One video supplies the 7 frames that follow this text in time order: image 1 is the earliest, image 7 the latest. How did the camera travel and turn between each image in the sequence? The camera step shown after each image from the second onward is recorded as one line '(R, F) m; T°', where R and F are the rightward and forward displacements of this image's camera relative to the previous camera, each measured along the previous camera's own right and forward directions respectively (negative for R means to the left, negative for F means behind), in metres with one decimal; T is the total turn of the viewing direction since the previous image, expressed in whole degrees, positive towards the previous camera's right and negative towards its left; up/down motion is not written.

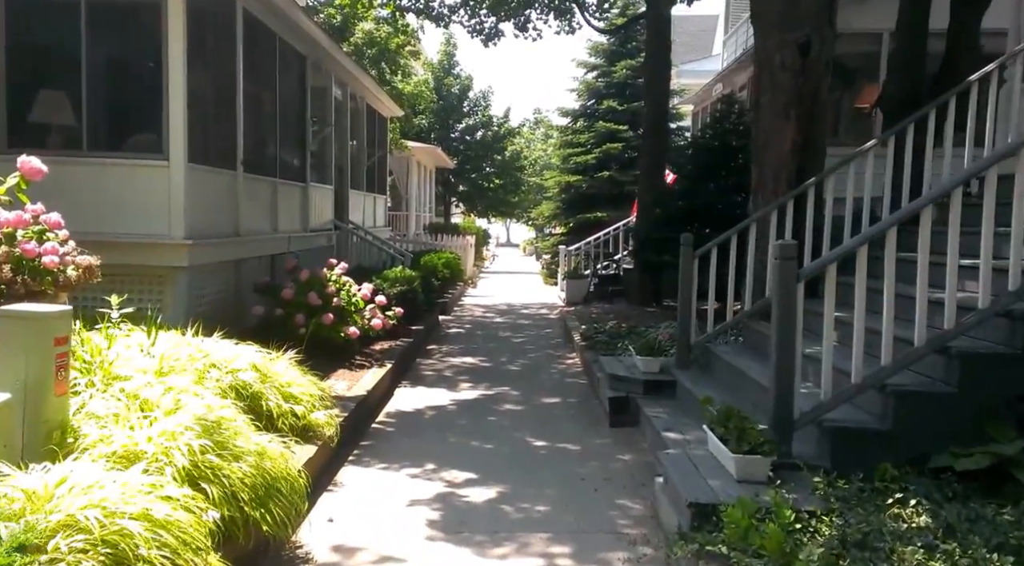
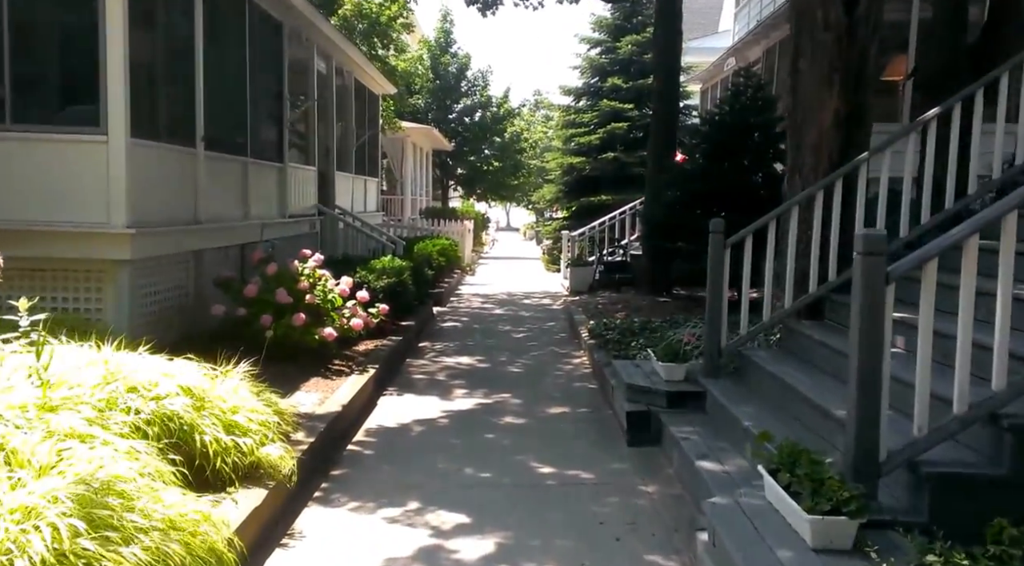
(0.0, +1.1) m; 0°
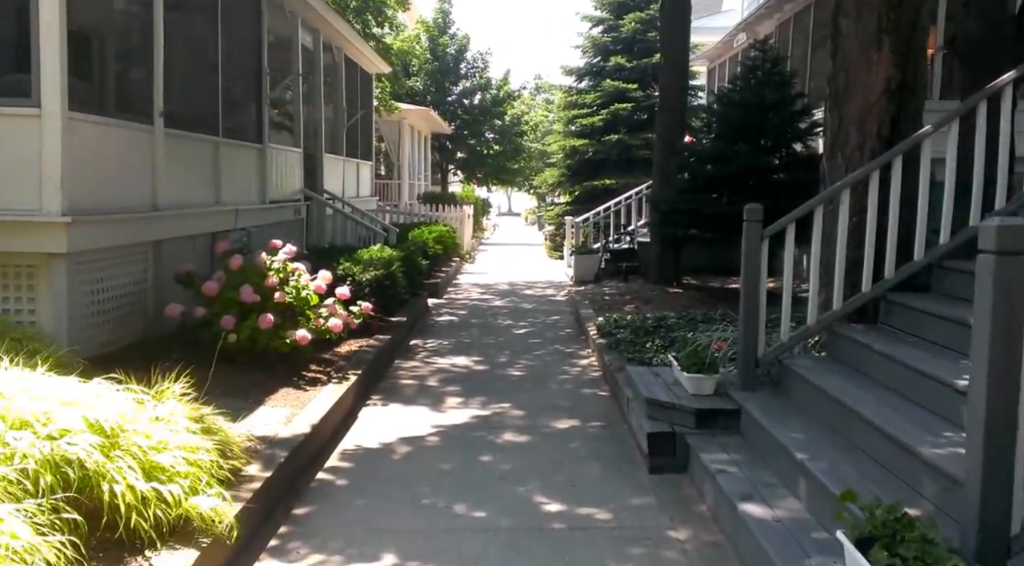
(0.0, +0.9) m; 0°
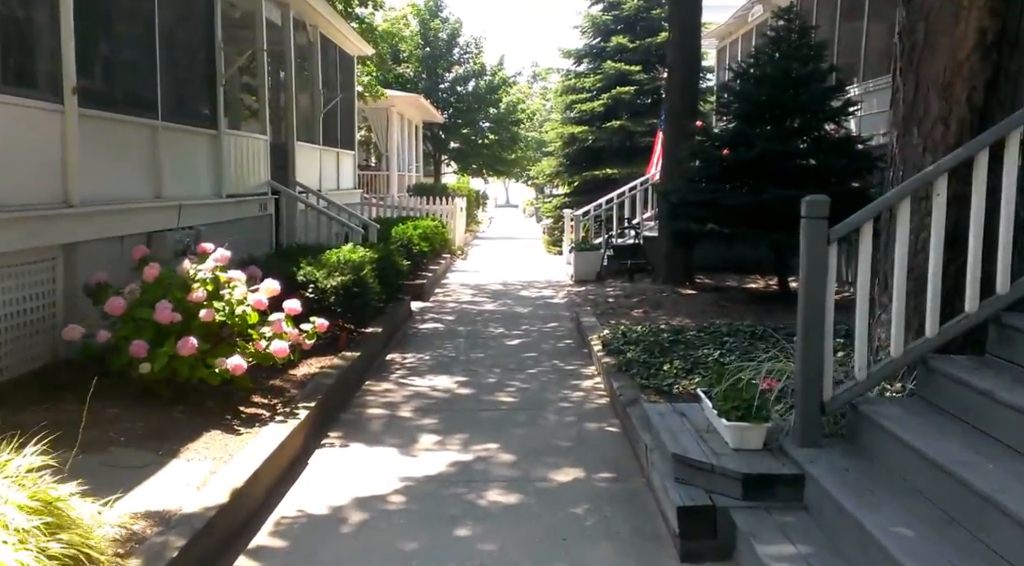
(+0.1, +1.3) m; 0°
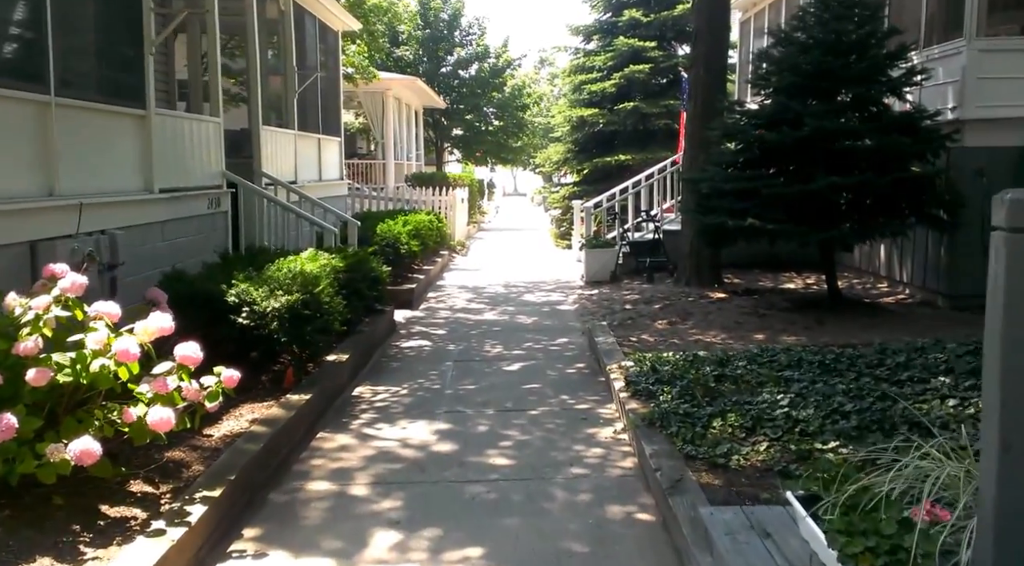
(+0.1, +1.8) m; -1°
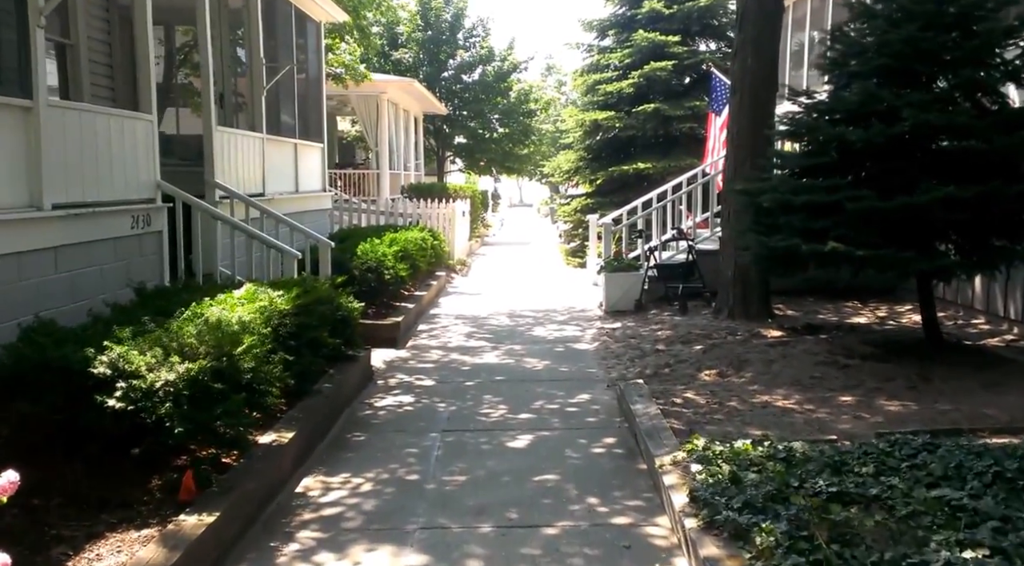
(0.0, +2.0) m; 0°
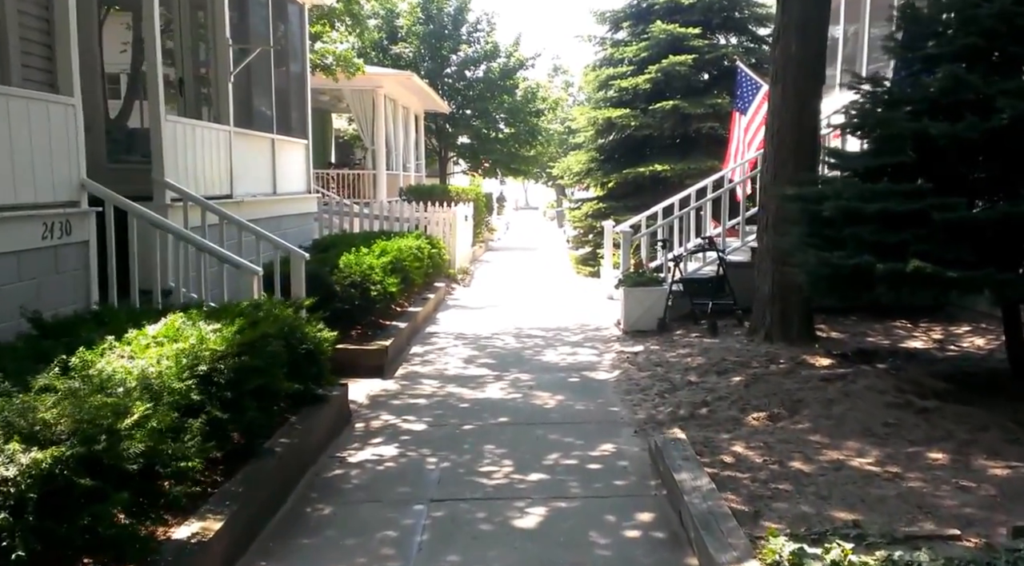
(0.0, +1.3) m; 0°
